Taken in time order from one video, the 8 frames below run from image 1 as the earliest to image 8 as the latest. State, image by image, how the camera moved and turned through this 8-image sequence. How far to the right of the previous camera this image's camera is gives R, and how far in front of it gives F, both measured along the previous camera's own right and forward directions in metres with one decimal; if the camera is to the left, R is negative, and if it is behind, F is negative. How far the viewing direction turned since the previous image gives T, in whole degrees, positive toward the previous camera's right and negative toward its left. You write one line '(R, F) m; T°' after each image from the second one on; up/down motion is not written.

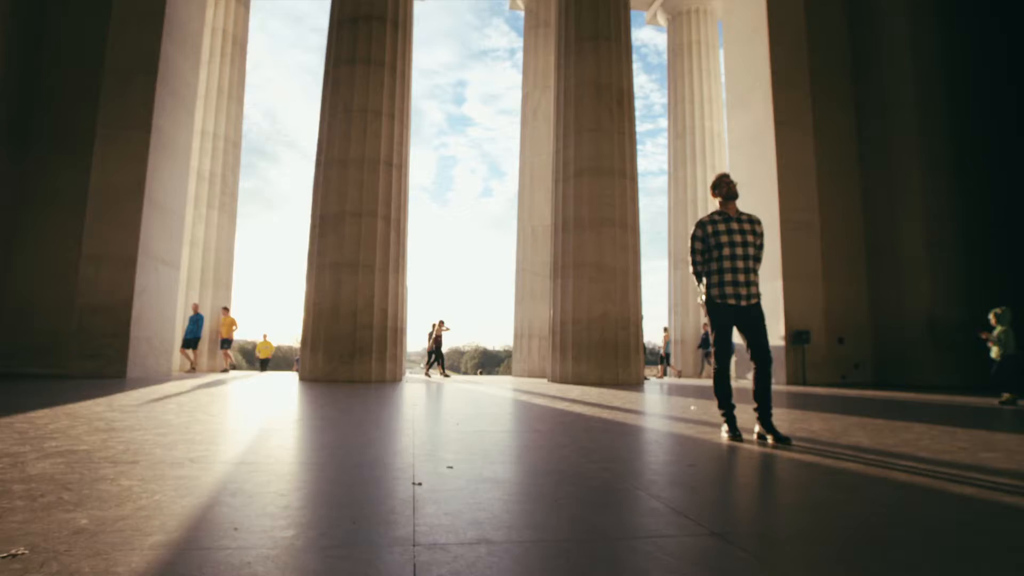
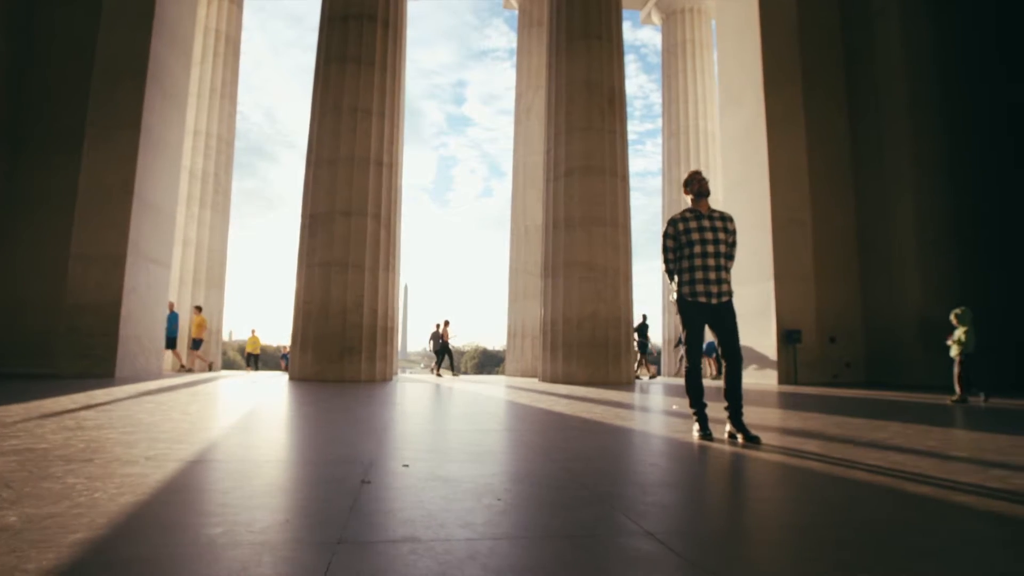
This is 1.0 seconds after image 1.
(+0.2, 0.0) m; 0°
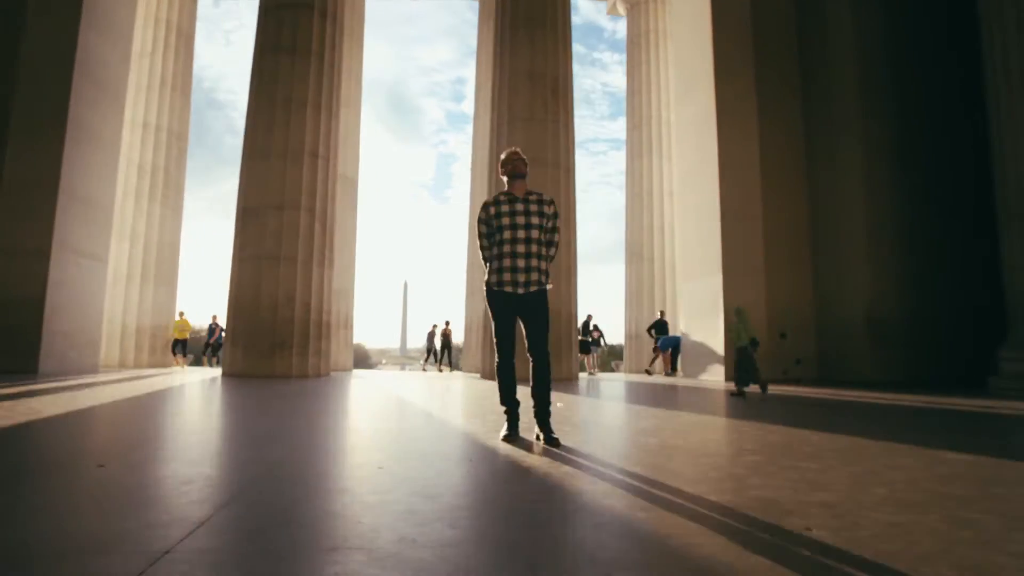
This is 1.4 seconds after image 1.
(+1.4, +0.3) m; 0°
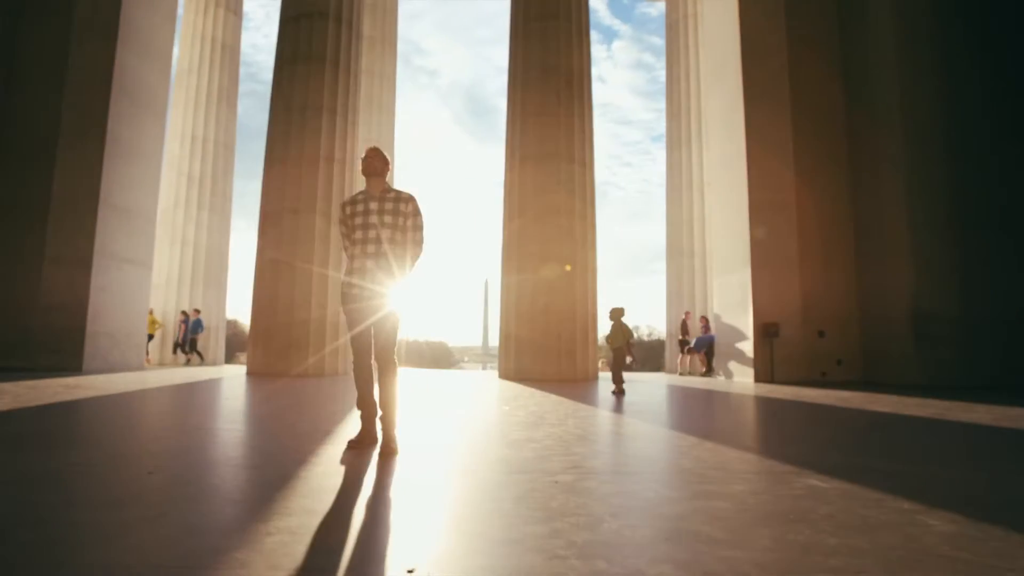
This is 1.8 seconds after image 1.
(+1.5, +0.3) m; -8°
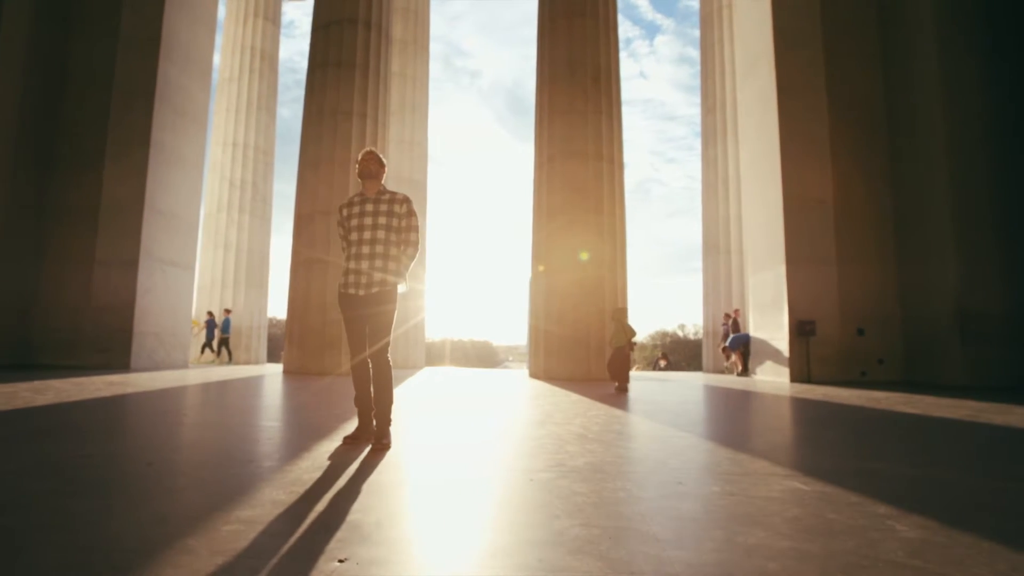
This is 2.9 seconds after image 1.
(+0.3, 0.0) m; -4°
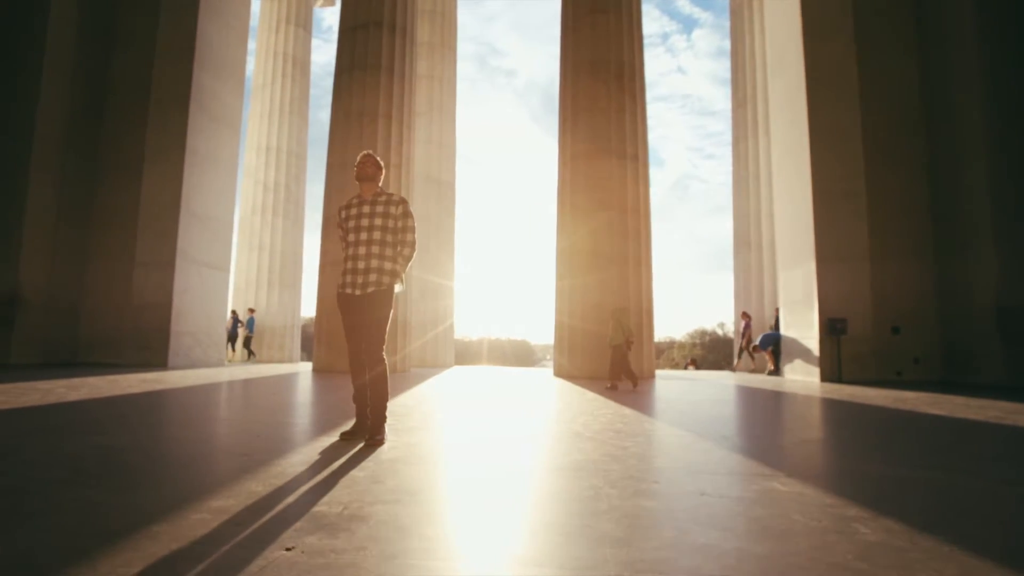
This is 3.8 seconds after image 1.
(+0.3, 0.0) m; -3°
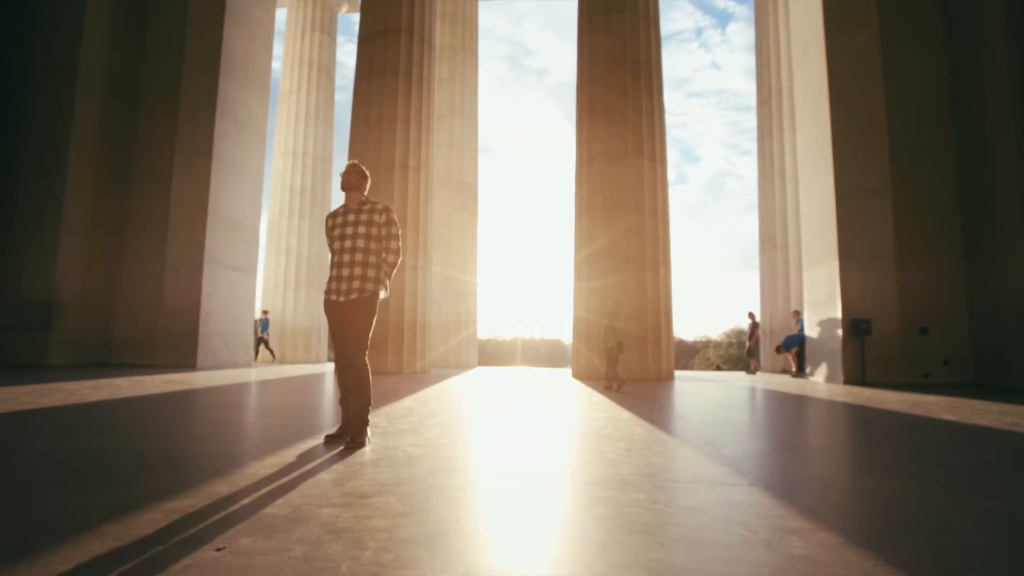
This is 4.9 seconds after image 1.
(+0.4, 0.0) m; -3°
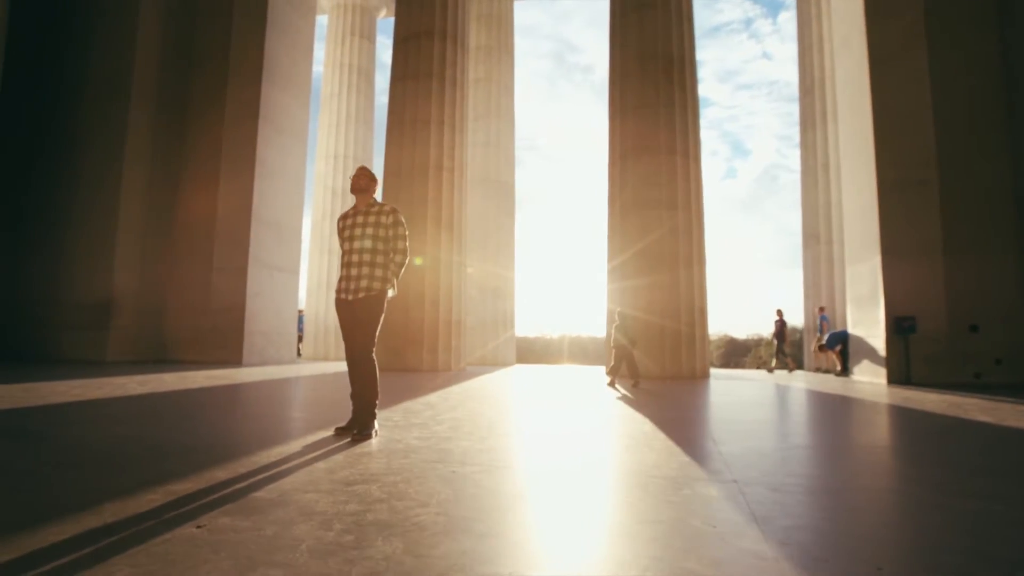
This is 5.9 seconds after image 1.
(+0.3, -0.1) m; -4°
